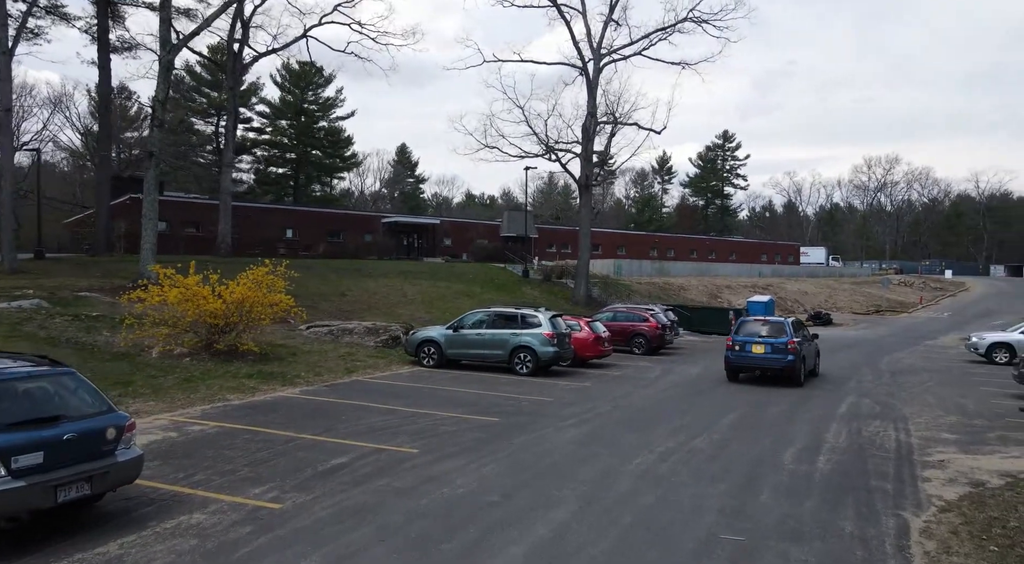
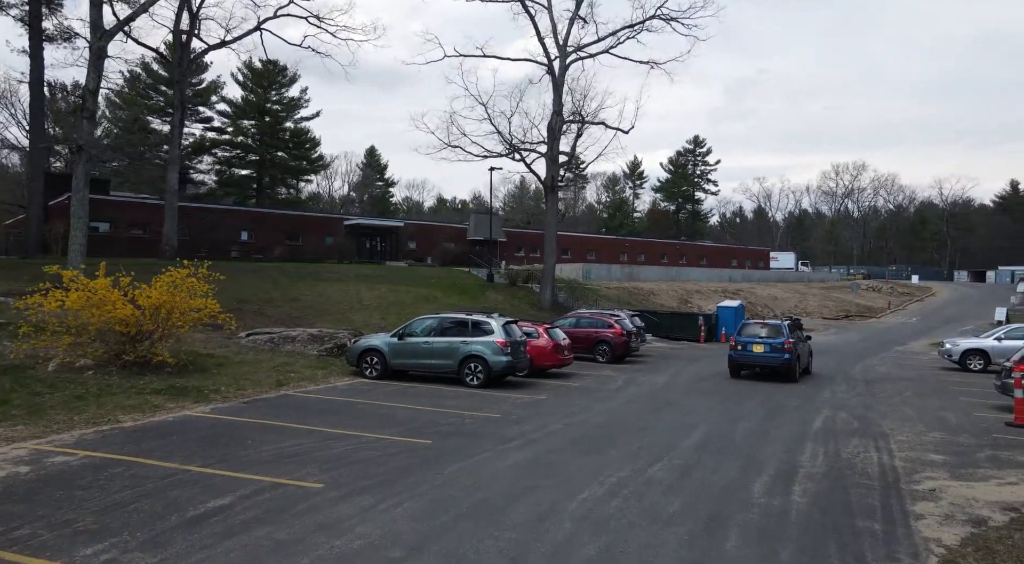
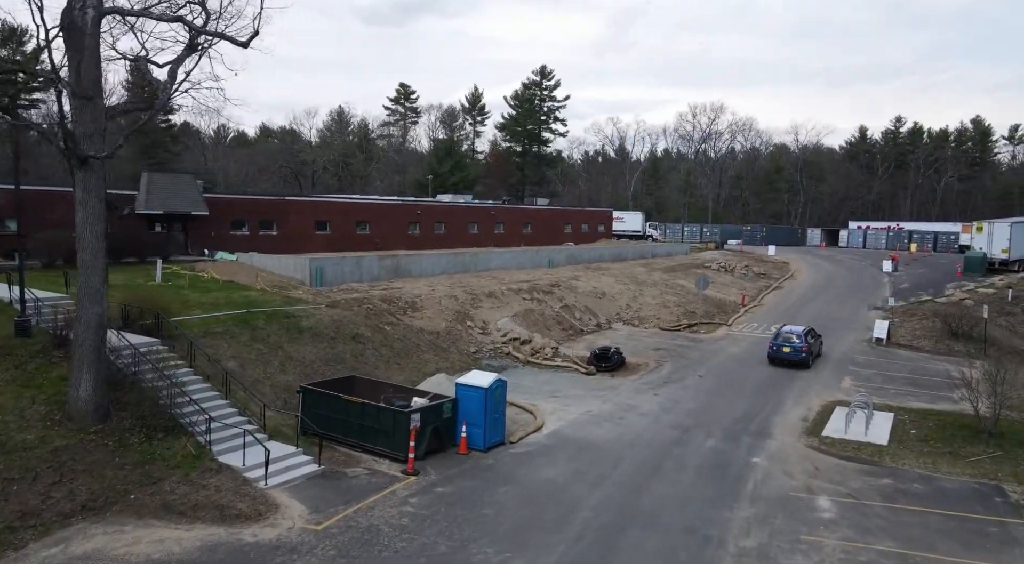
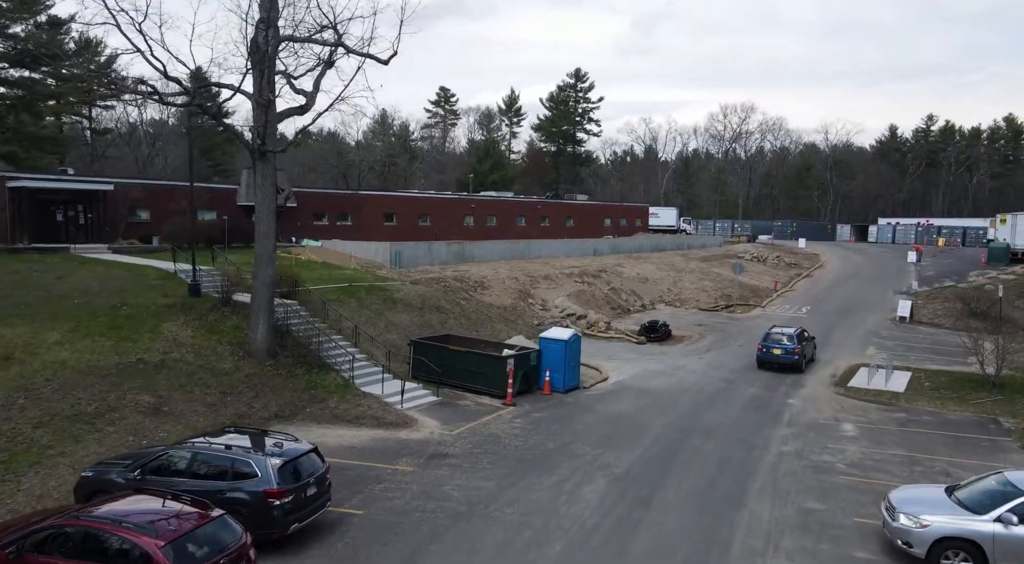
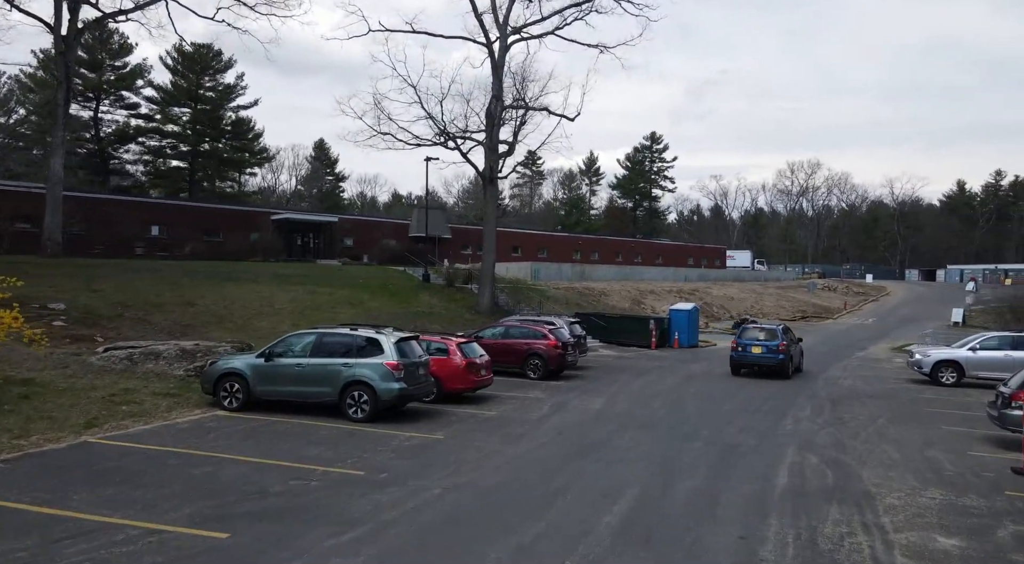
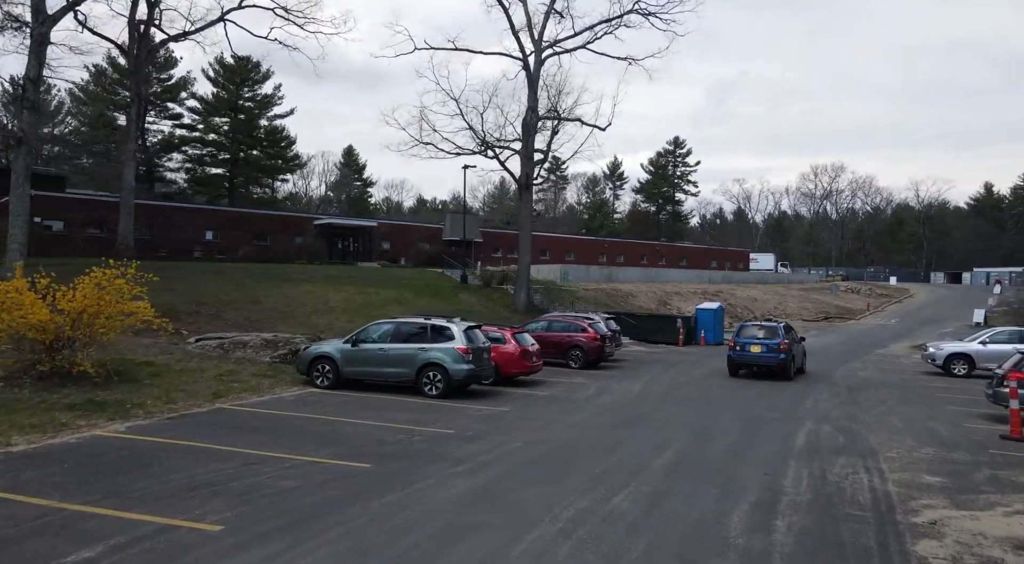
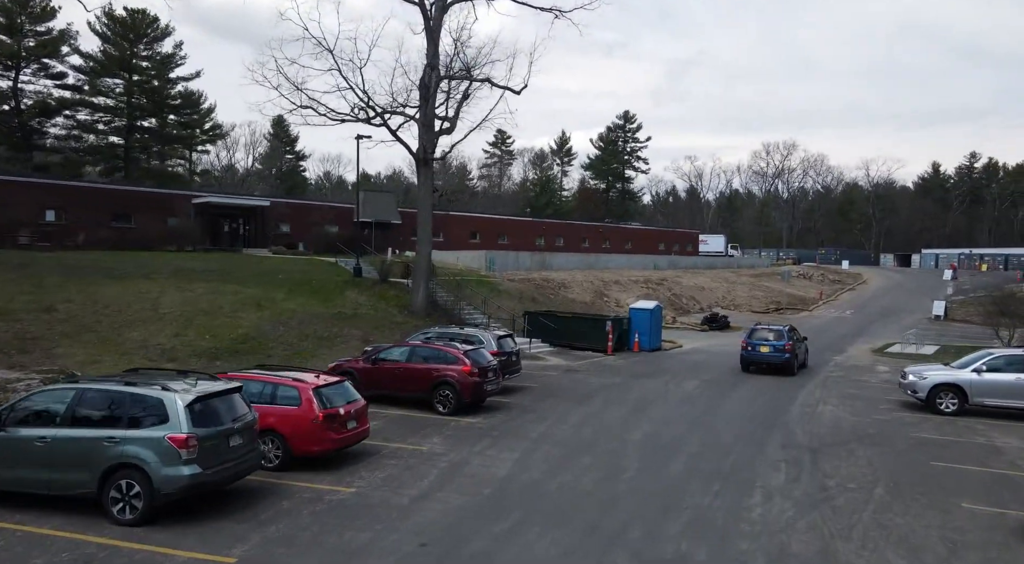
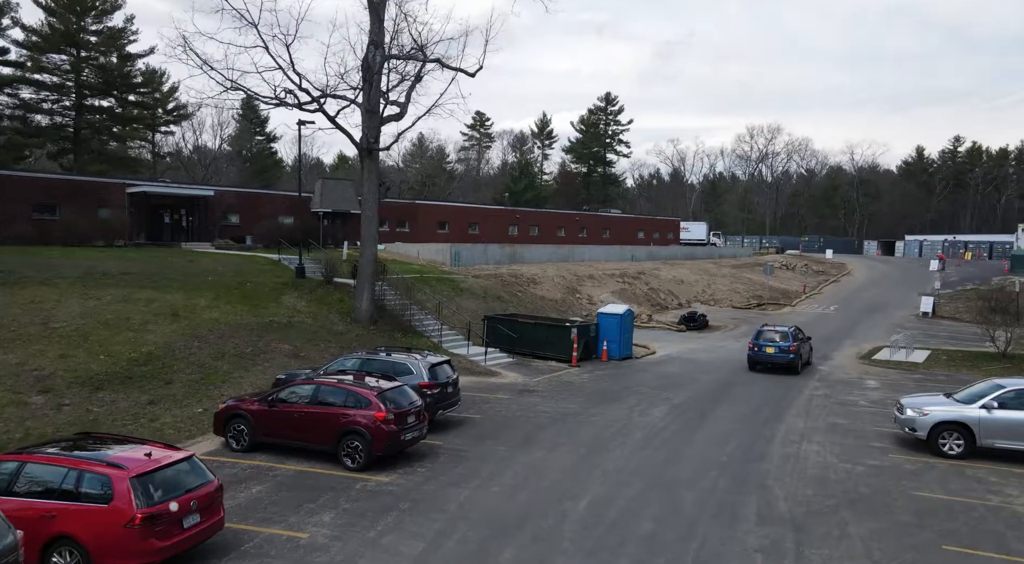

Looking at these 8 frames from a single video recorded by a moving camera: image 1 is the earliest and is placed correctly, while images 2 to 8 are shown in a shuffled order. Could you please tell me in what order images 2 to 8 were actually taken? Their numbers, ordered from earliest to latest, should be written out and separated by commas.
2, 6, 5, 7, 8, 4, 3
